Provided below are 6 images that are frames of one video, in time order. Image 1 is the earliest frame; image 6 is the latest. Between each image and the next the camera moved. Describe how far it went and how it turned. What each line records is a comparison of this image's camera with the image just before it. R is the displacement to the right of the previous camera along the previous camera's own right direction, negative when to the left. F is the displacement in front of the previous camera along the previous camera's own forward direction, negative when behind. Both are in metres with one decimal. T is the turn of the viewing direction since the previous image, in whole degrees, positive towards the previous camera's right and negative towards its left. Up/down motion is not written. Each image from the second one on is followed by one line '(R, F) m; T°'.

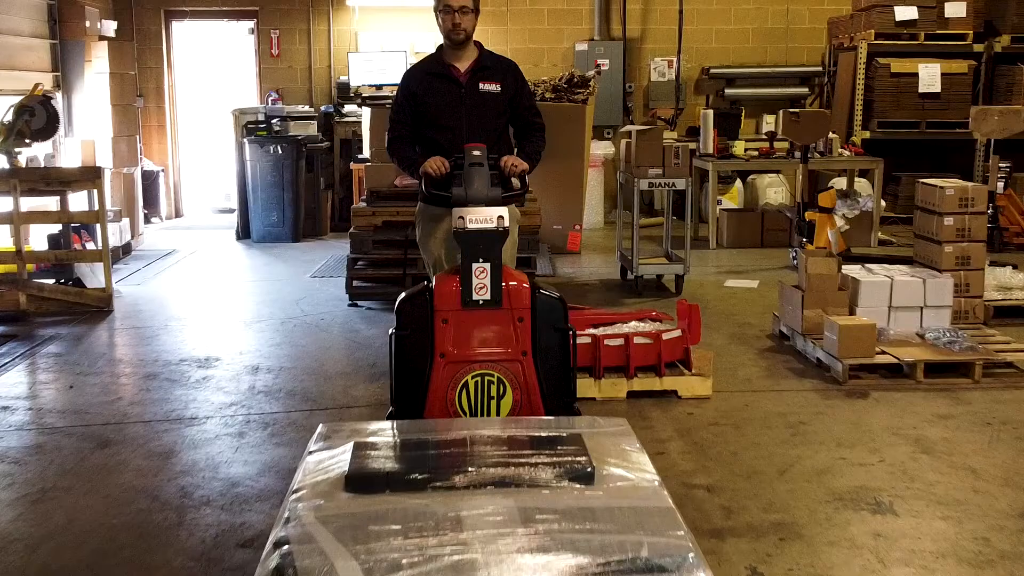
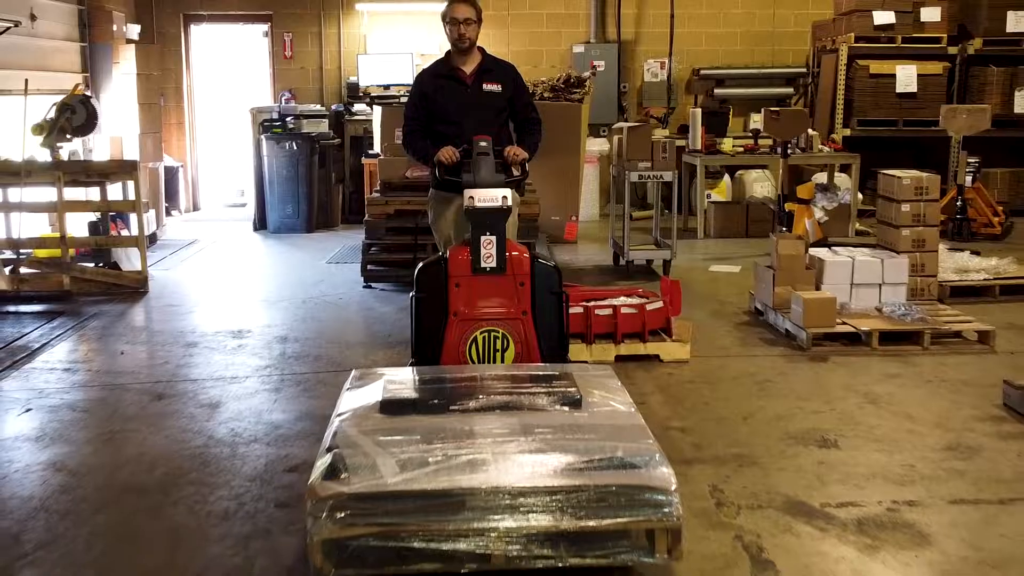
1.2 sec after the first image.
(0.0, -0.5) m; 0°
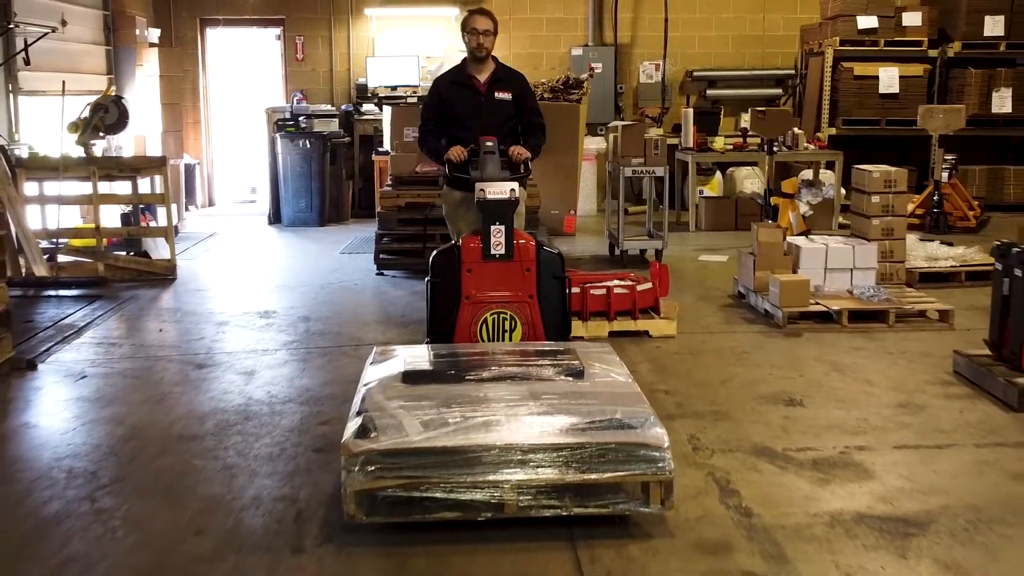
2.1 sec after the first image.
(0.0, -0.4) m; 0°
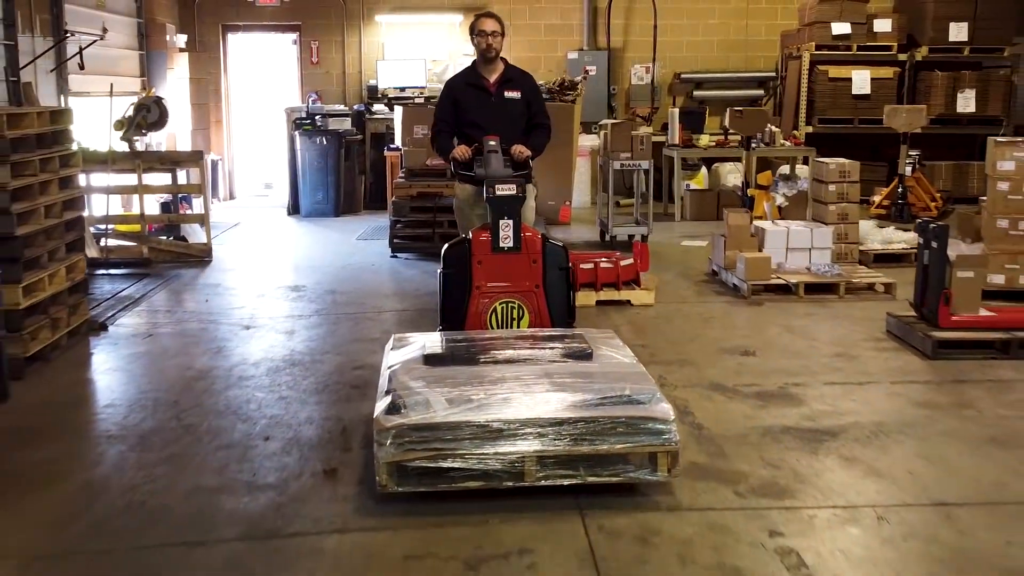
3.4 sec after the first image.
(0.0, -0.7) m; 0°
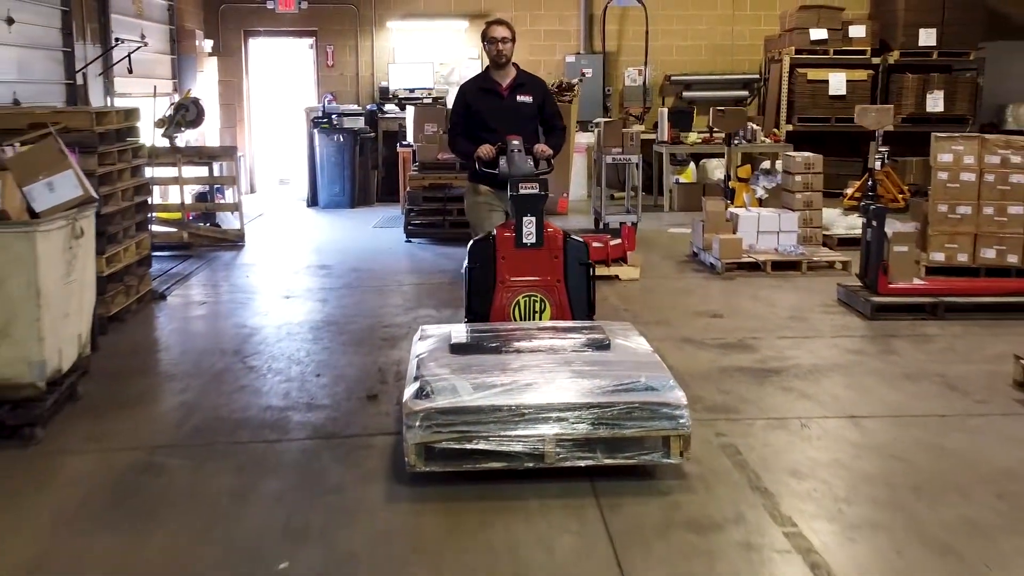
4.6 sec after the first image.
(0.0, -0.8) m; 0°
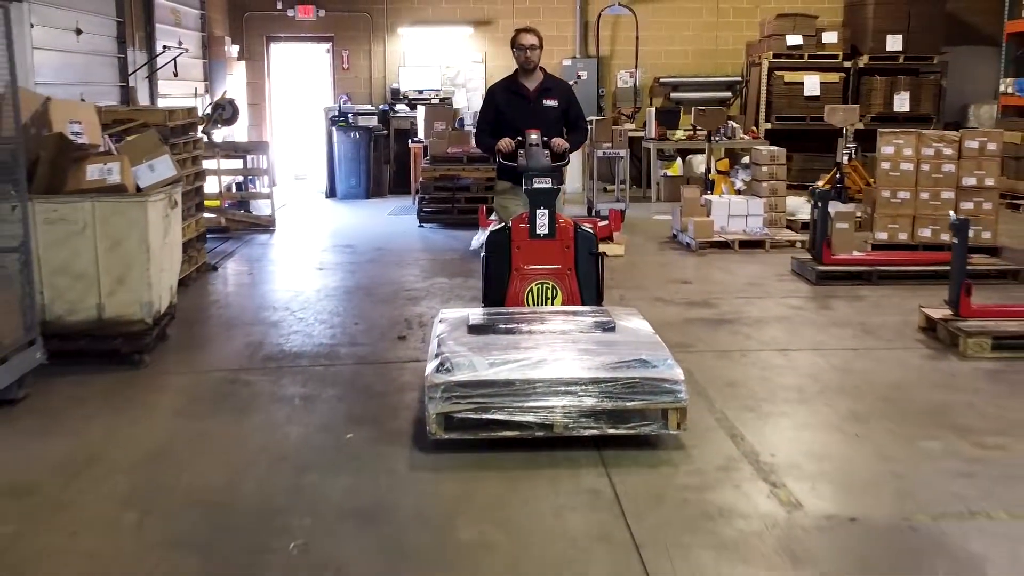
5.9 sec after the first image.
(0.0, -0.9) m; 0°
